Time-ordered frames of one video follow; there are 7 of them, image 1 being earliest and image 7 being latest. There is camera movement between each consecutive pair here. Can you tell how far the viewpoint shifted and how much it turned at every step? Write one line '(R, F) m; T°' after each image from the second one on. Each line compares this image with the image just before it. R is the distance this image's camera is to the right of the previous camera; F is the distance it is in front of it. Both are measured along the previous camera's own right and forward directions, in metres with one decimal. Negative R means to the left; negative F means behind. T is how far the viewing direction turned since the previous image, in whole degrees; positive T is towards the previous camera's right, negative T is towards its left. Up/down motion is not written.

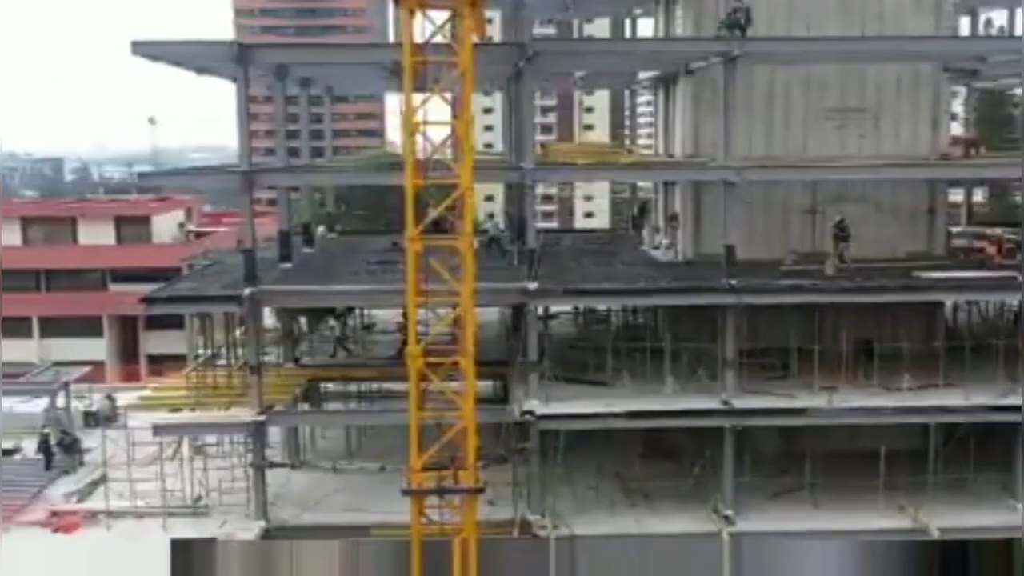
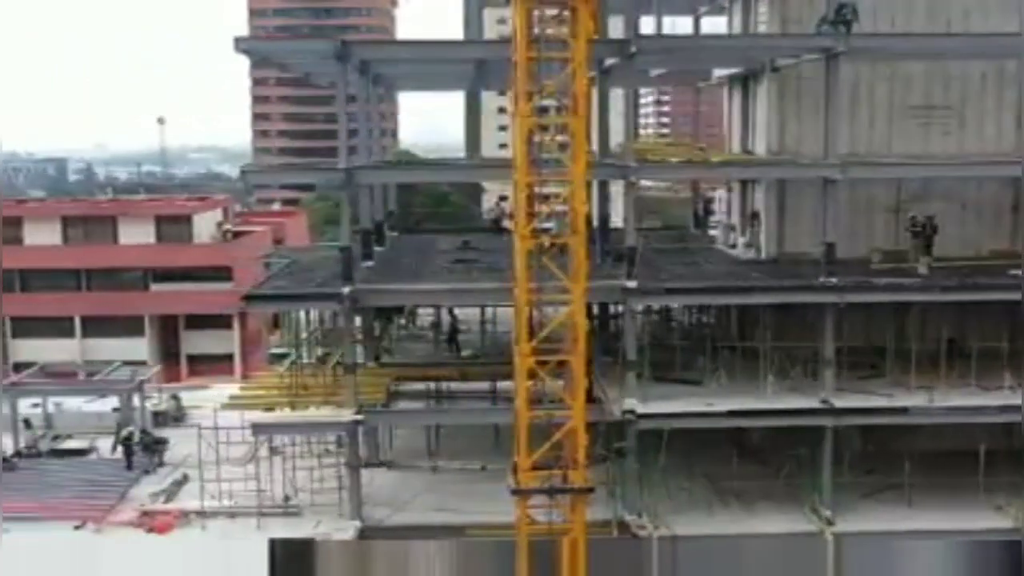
(-1.8, +0.1) m; 0°
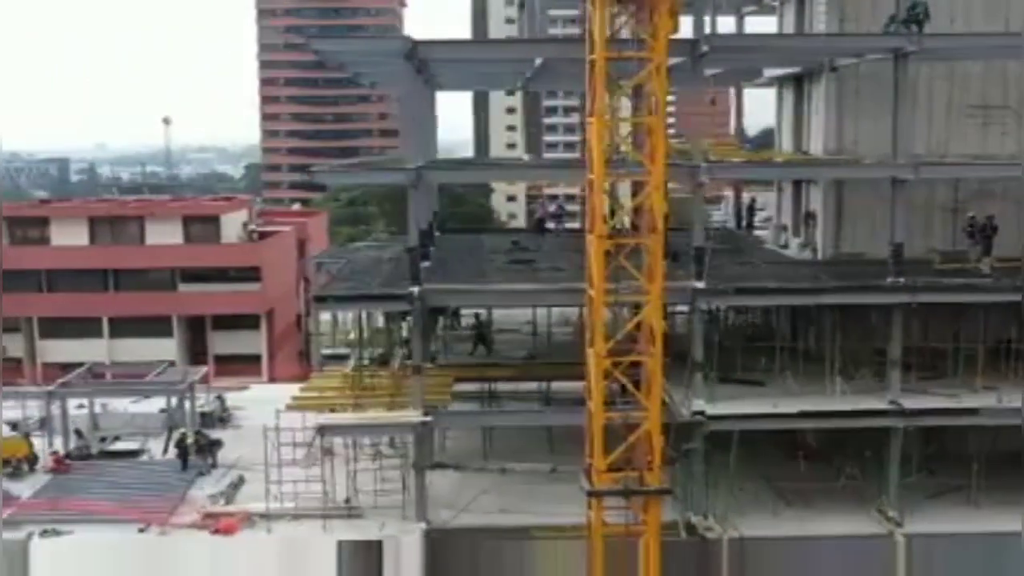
(-1.2, +0.1) m; 0°
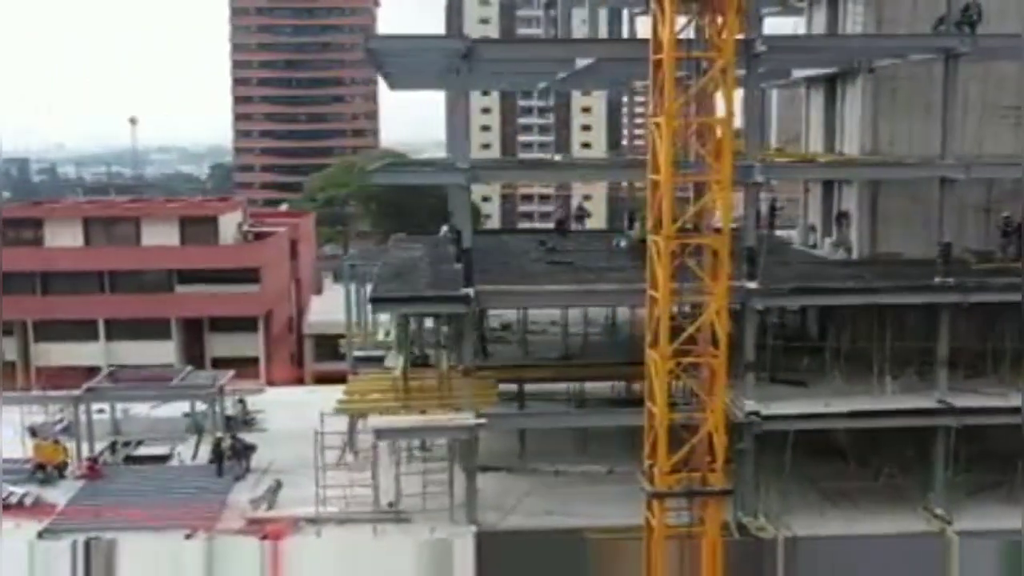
(-1.6, +0.2) m; +2°
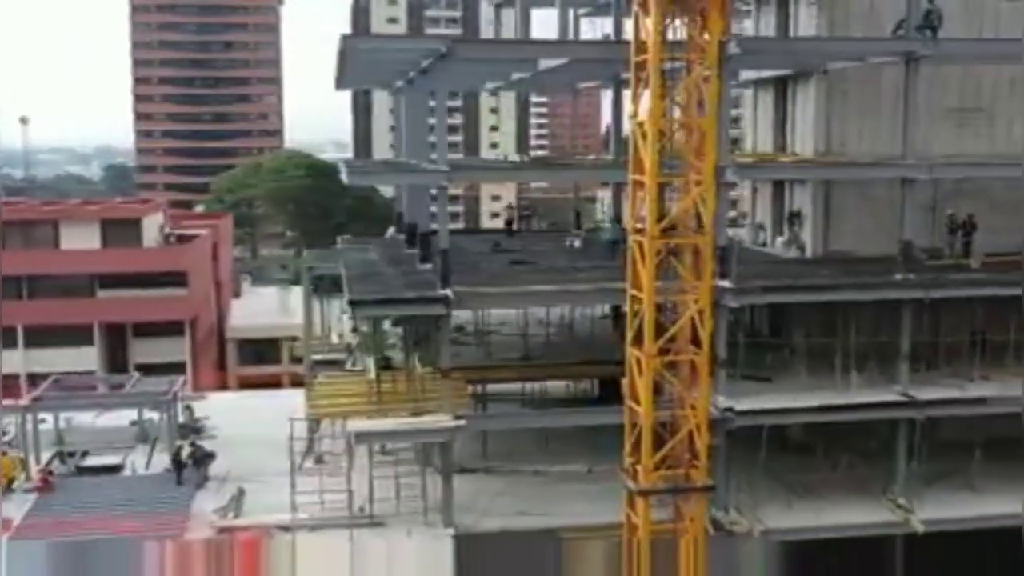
(-1.3, +0.1) m; +5°
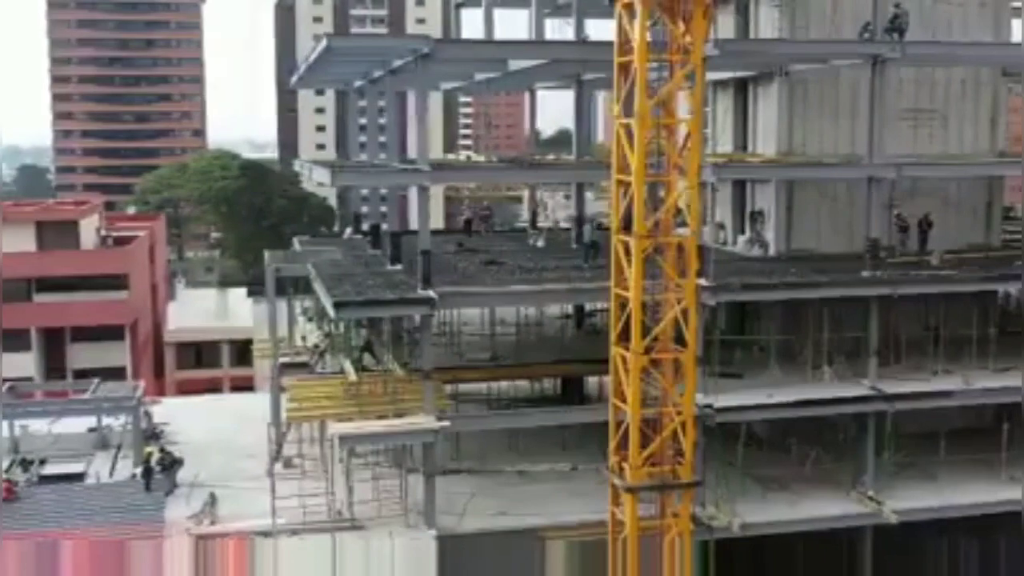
(-1.1, 0.0) m; +4°
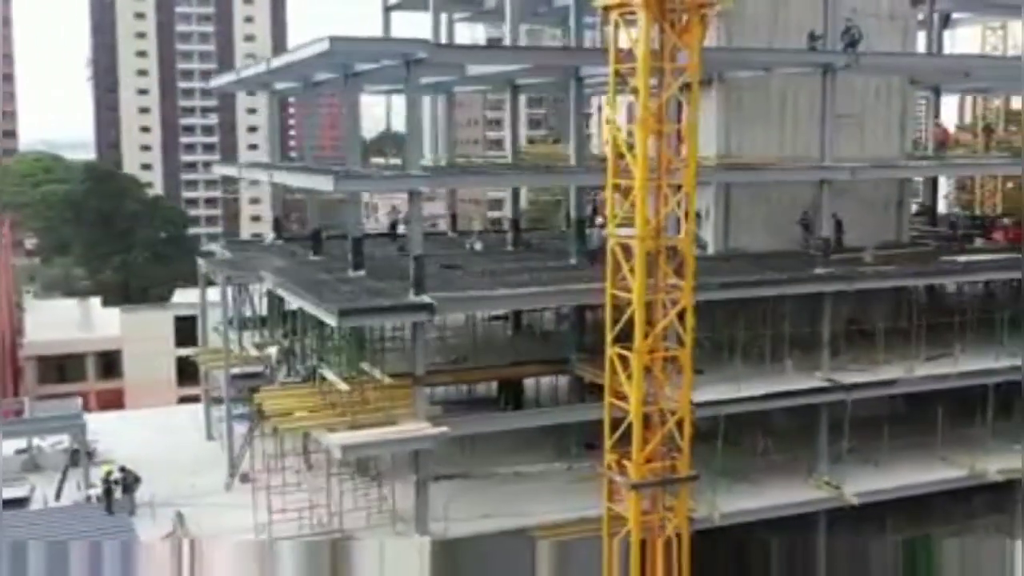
(-3.1, +0.1) m; +9°
